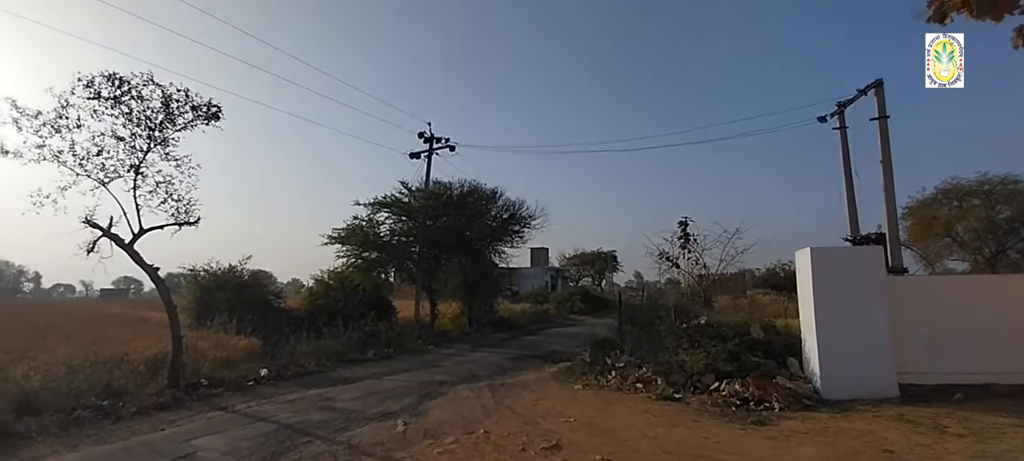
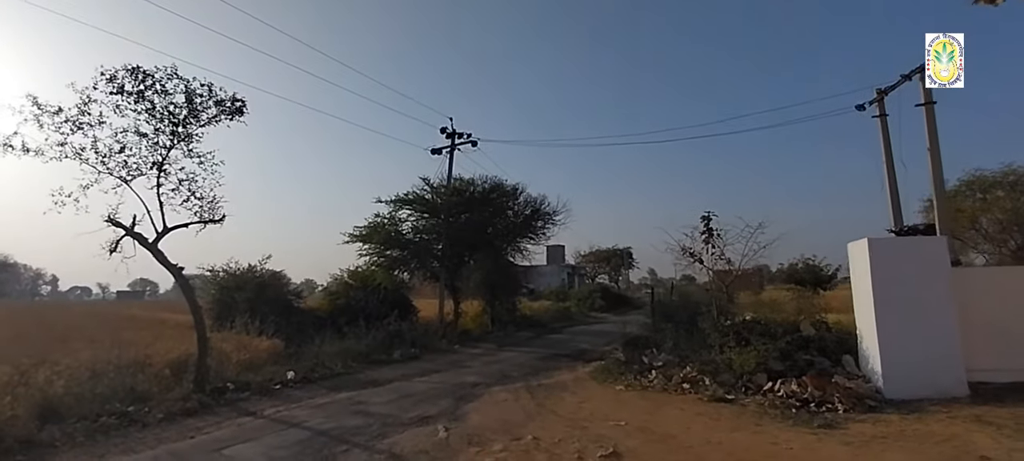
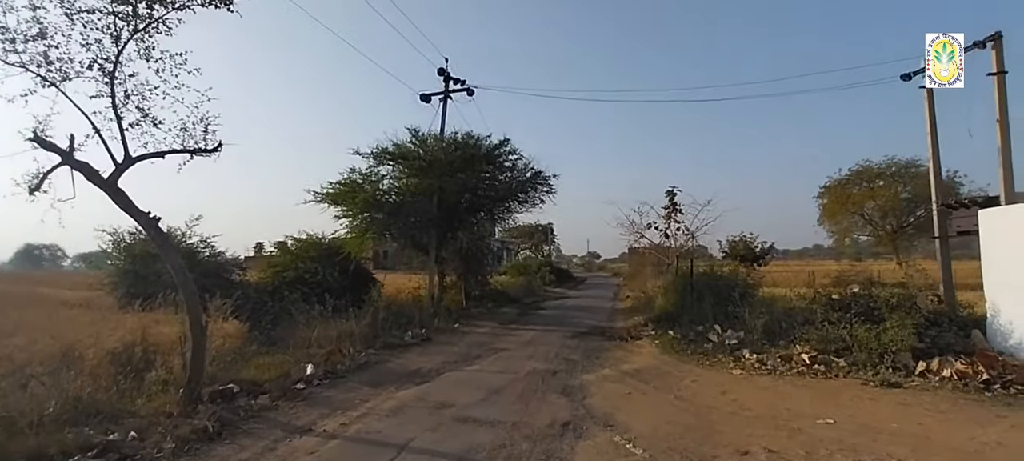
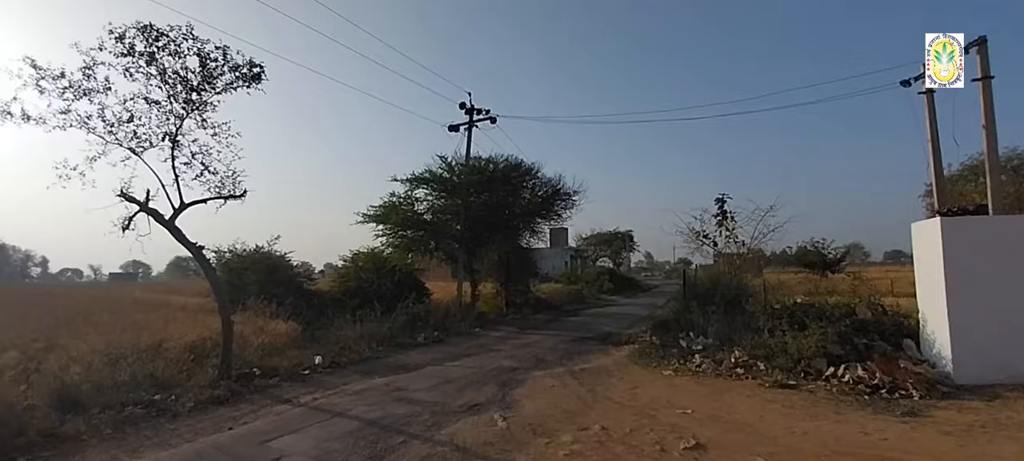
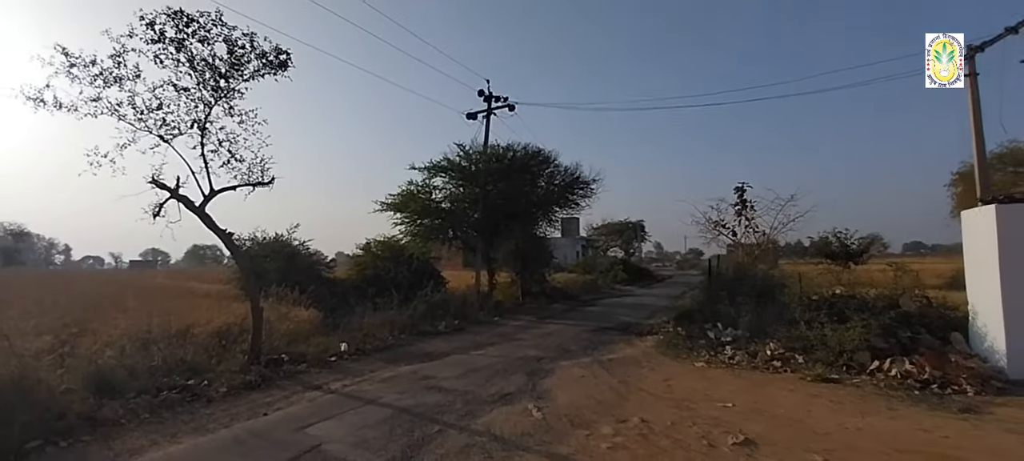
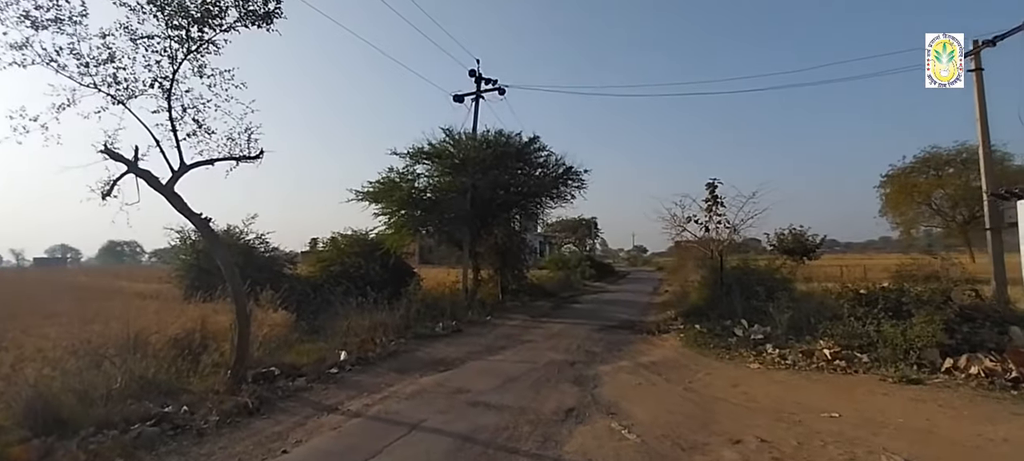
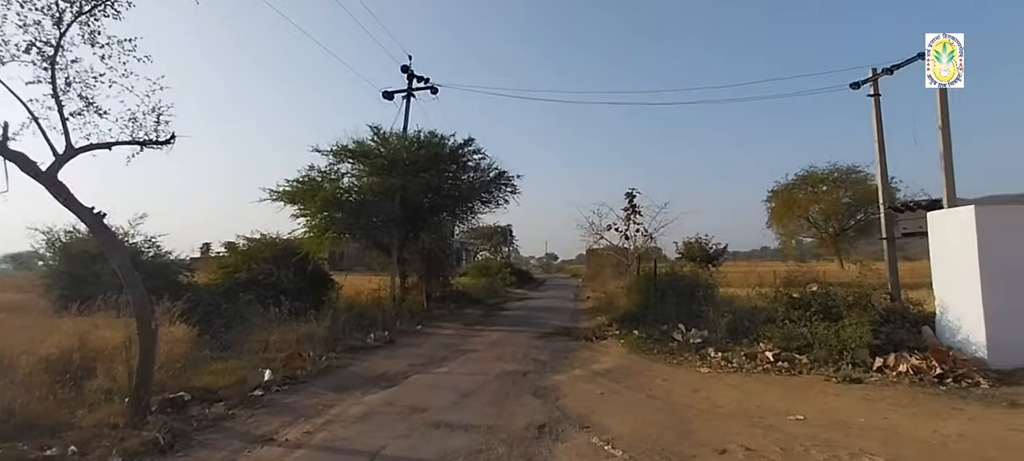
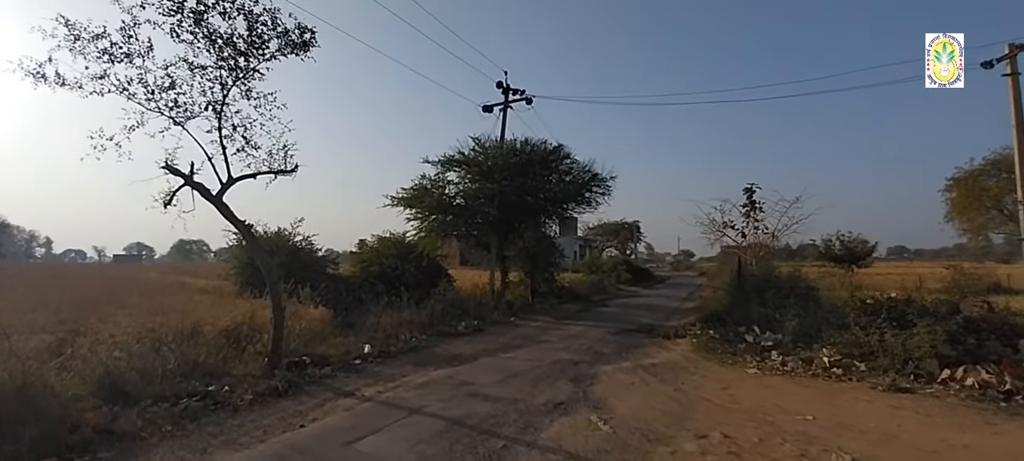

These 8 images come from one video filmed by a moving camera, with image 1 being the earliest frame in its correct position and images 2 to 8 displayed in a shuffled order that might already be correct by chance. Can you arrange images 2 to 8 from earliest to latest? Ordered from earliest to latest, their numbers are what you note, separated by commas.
2, 4, 5, 8, 6, 3, 7
